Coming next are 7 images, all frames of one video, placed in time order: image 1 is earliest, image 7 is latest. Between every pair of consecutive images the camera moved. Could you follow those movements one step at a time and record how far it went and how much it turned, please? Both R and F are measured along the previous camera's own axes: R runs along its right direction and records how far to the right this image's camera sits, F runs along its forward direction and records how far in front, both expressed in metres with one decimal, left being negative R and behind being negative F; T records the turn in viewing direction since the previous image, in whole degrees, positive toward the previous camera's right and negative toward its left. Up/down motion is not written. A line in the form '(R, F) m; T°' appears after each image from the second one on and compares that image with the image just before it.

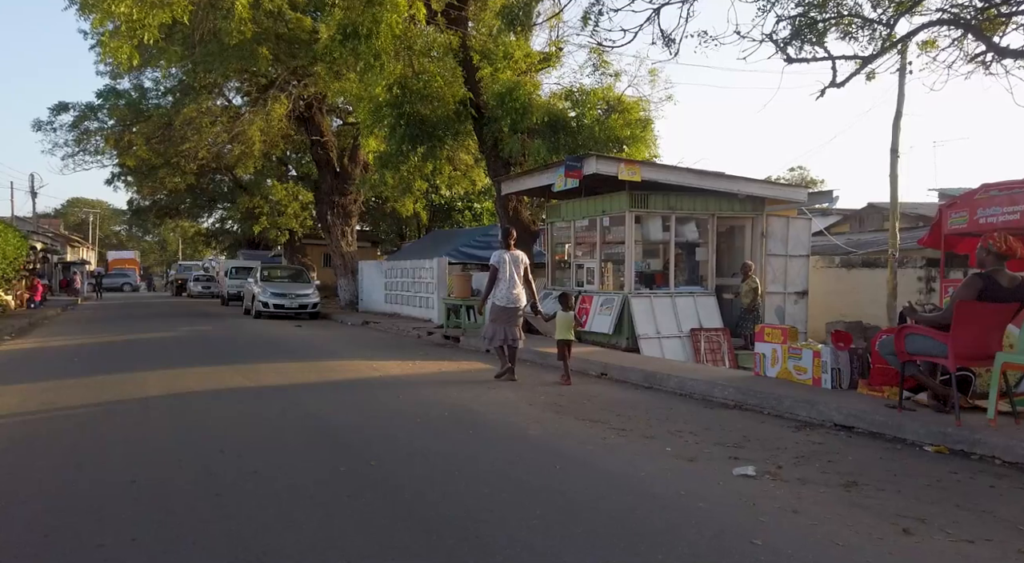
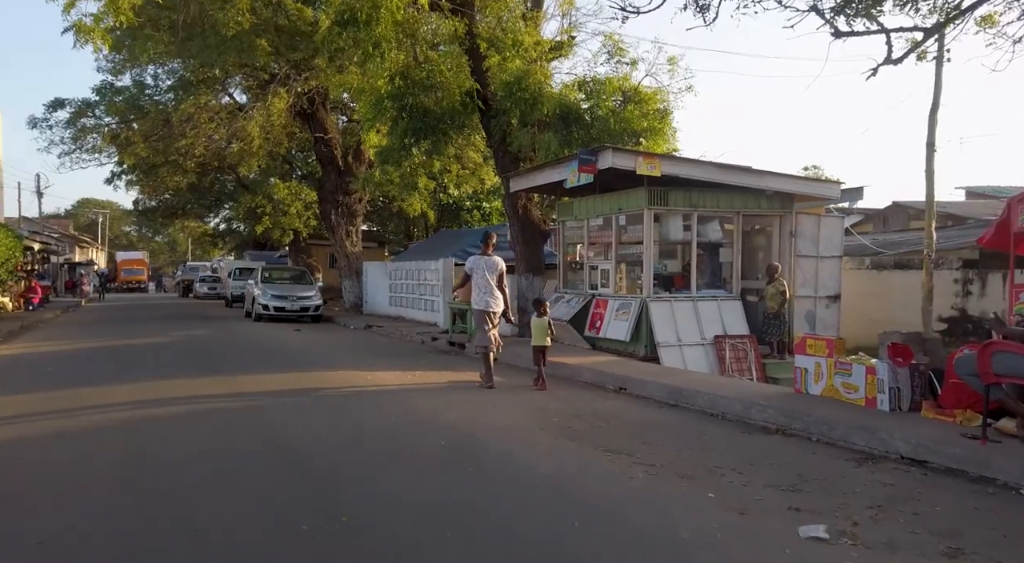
(0.0, +1.0) m; -1°
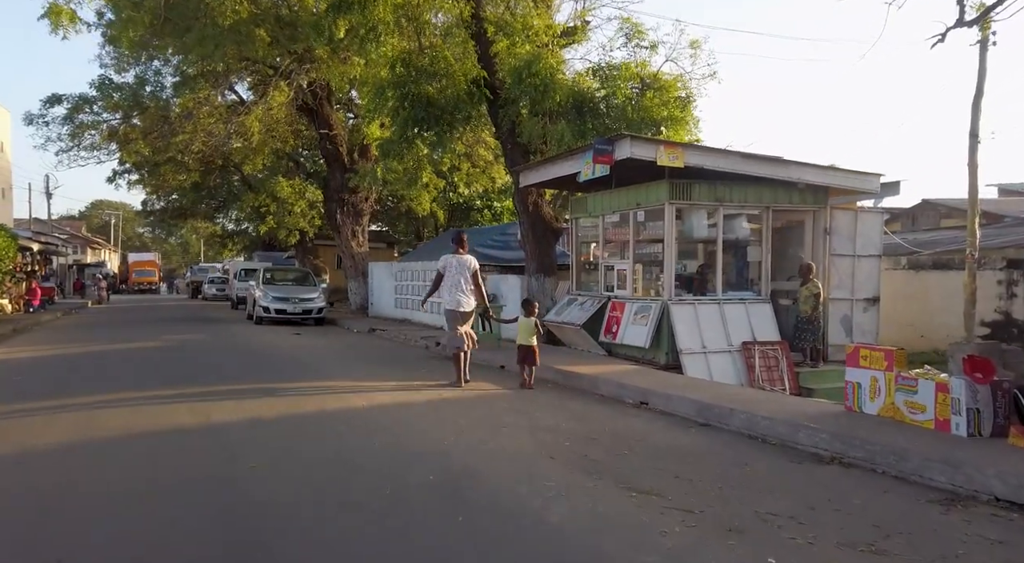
(+0.1, +1.0) m; -1°
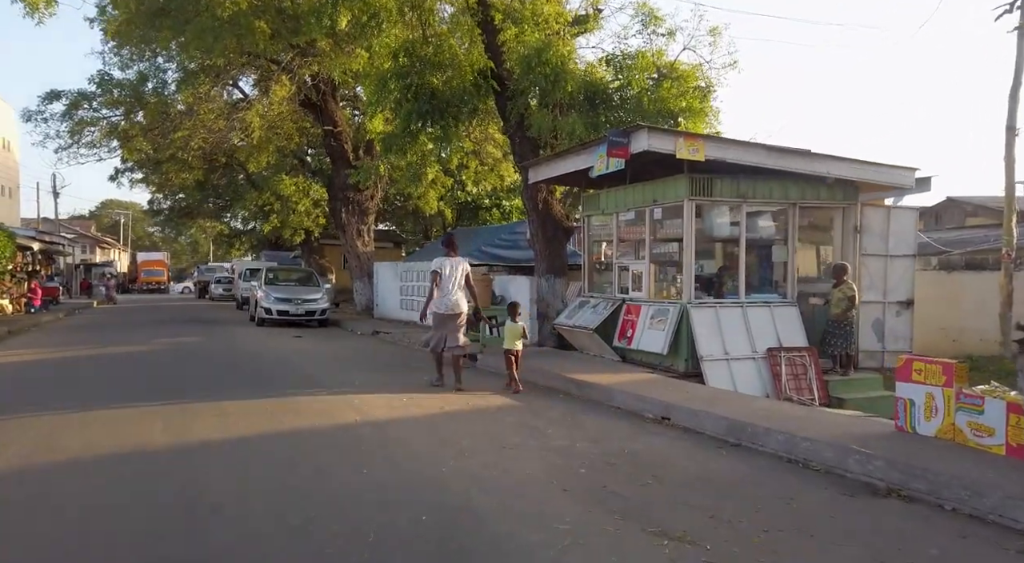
(0.0, +0.7) m; -1°
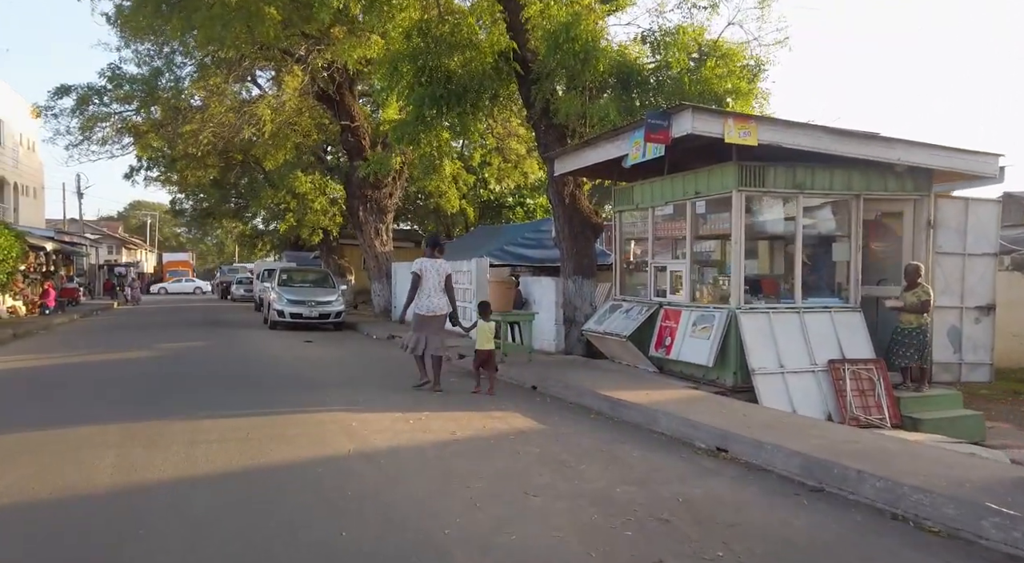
(0.0, +1.3) m; -2°
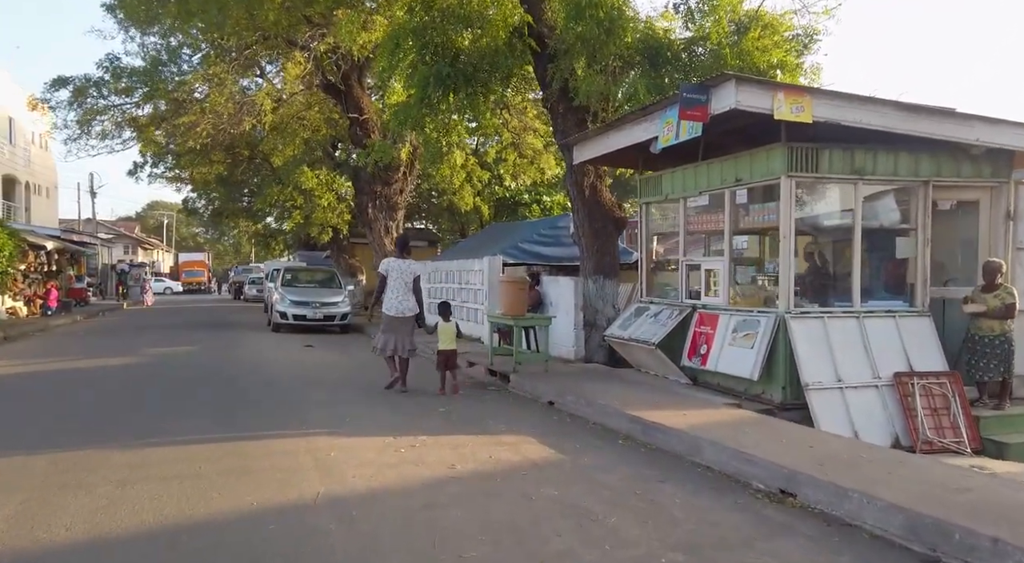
(0.0, +1.3) m; -1°
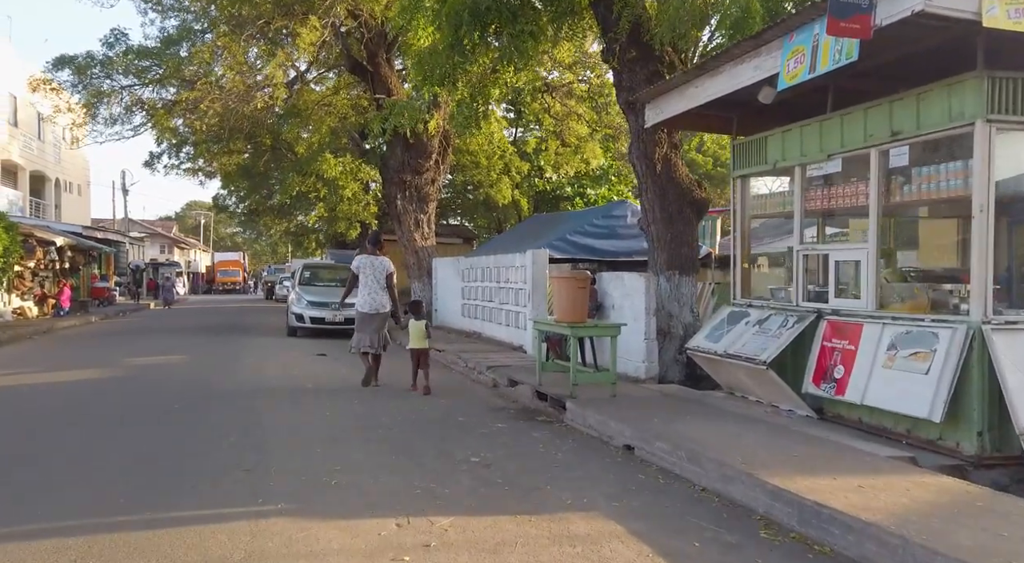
(-0.2, +2.6) m; -3°
